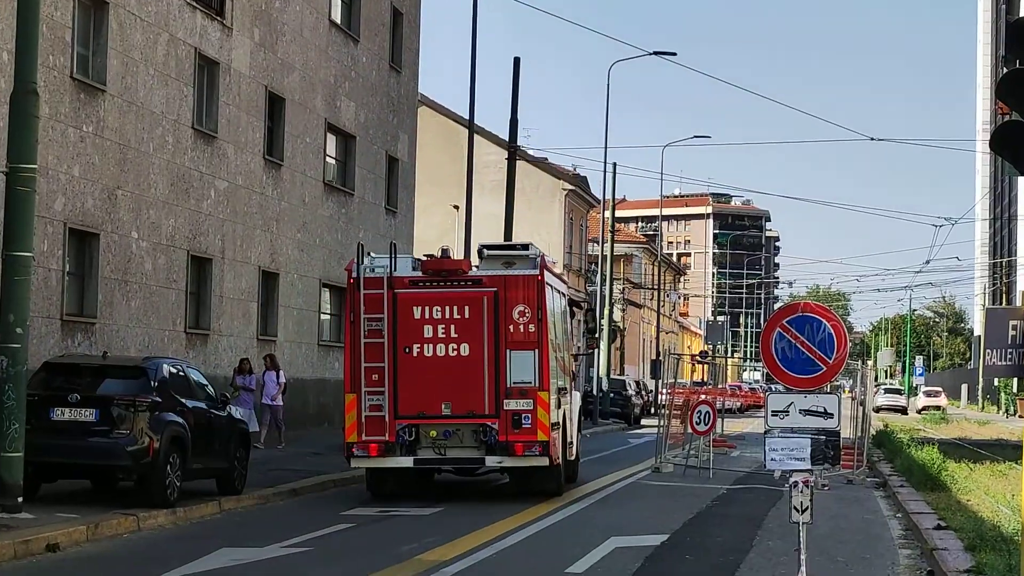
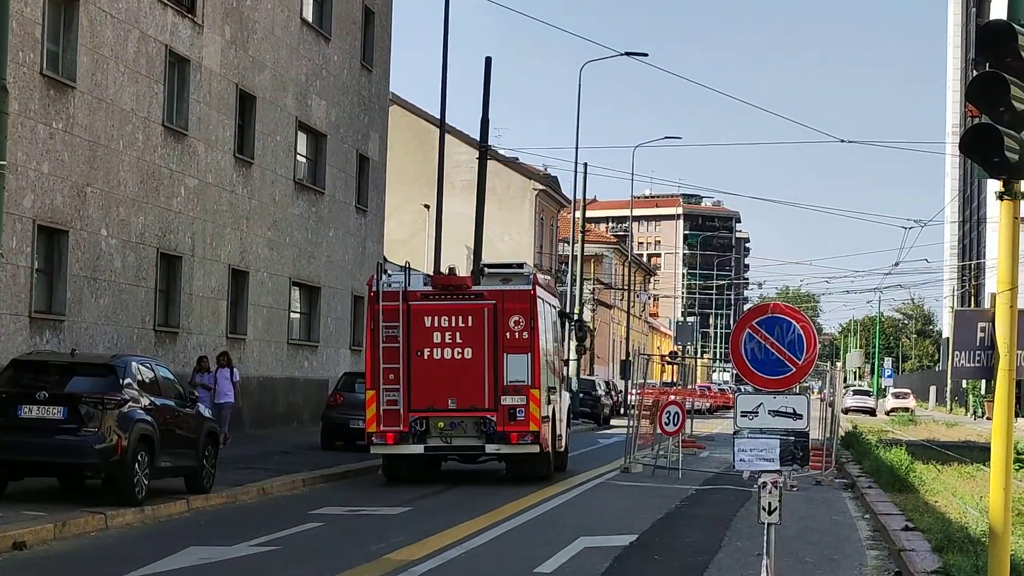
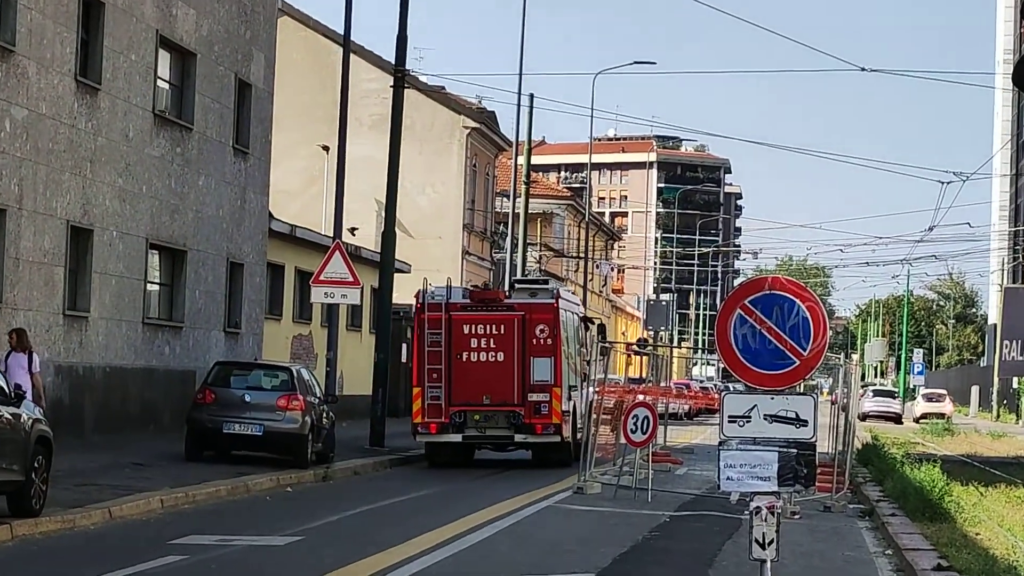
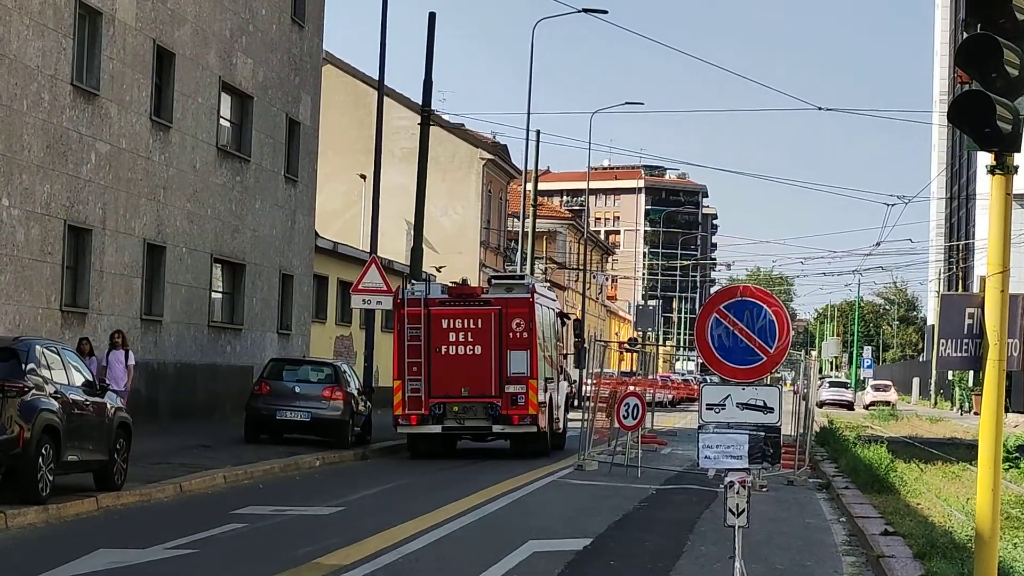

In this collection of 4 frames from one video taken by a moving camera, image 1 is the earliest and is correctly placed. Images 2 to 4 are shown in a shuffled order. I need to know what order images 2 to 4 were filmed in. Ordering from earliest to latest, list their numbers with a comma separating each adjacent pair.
2, 4, 3
